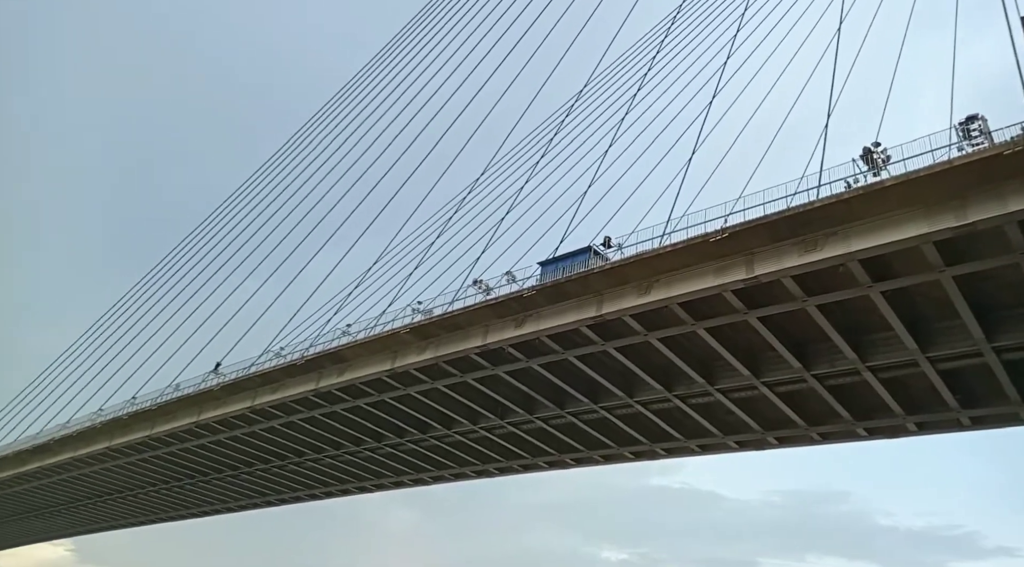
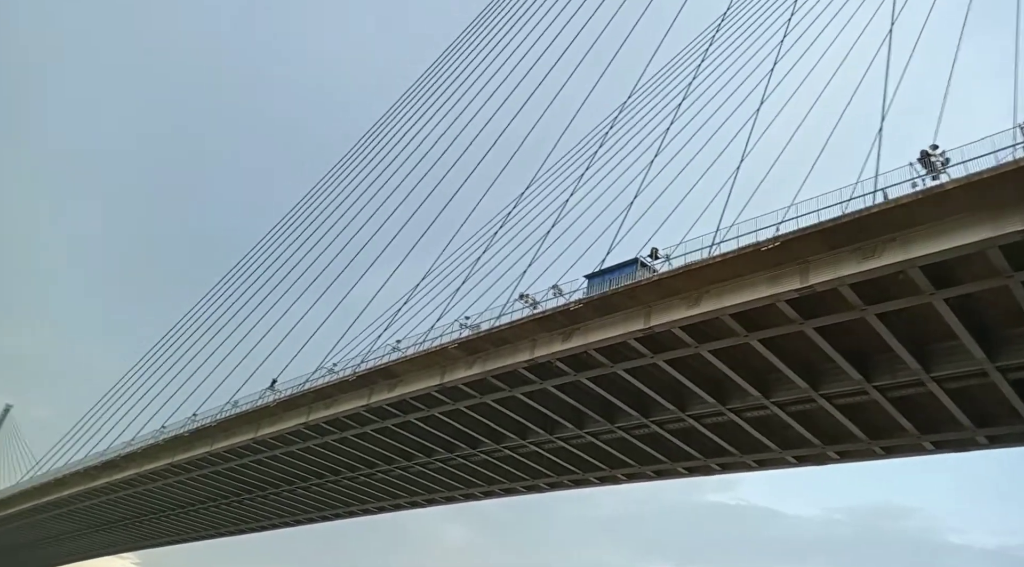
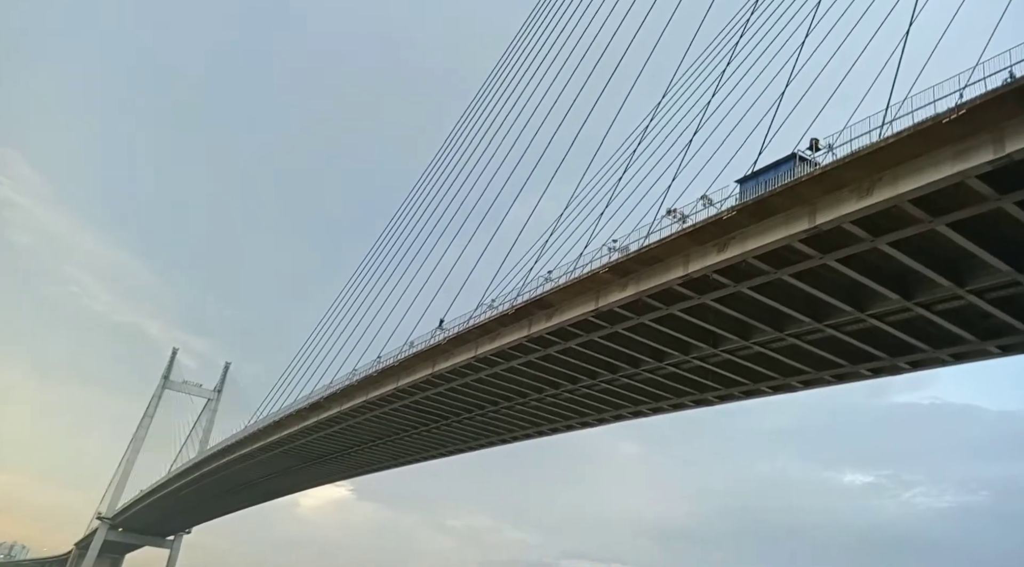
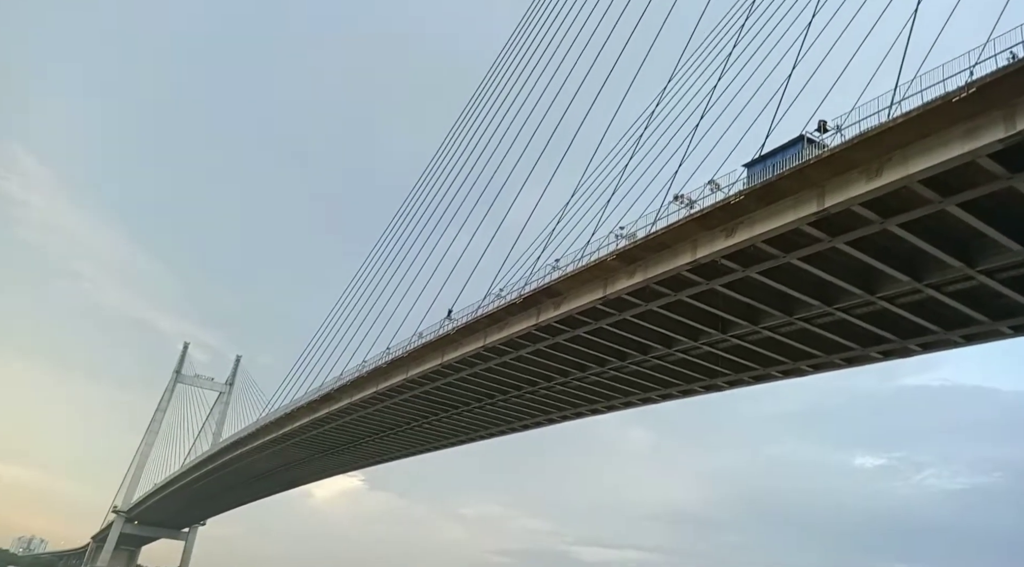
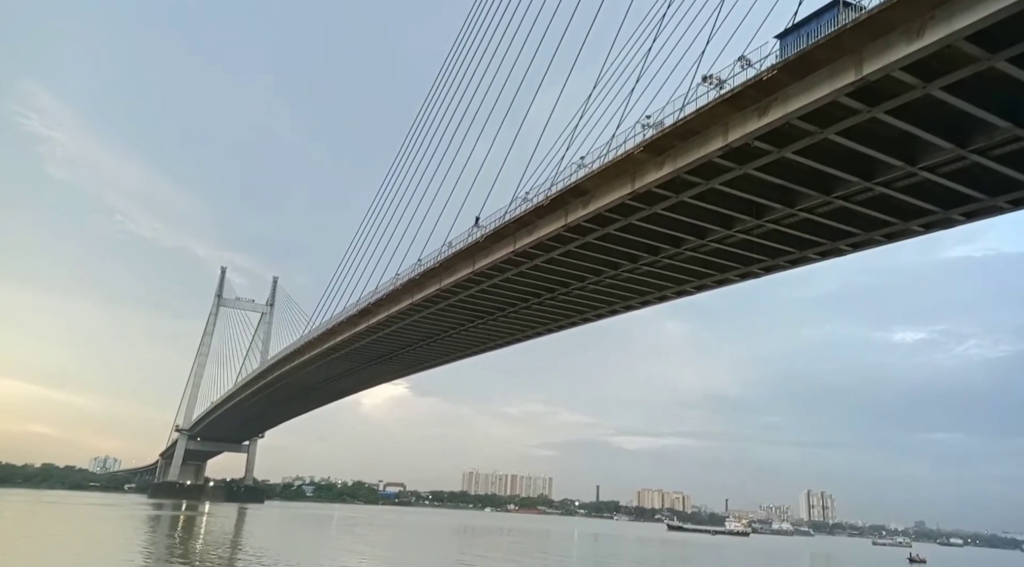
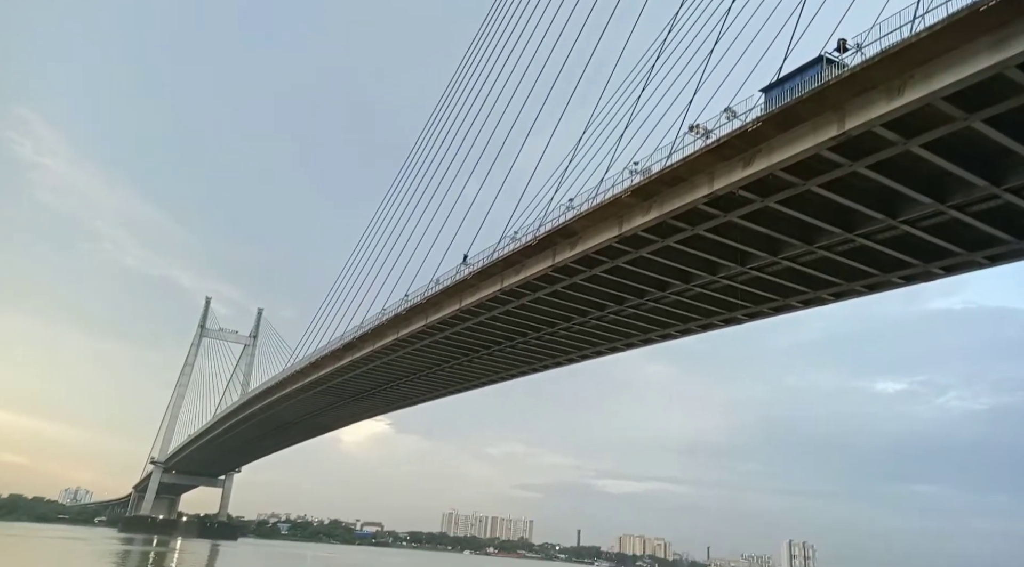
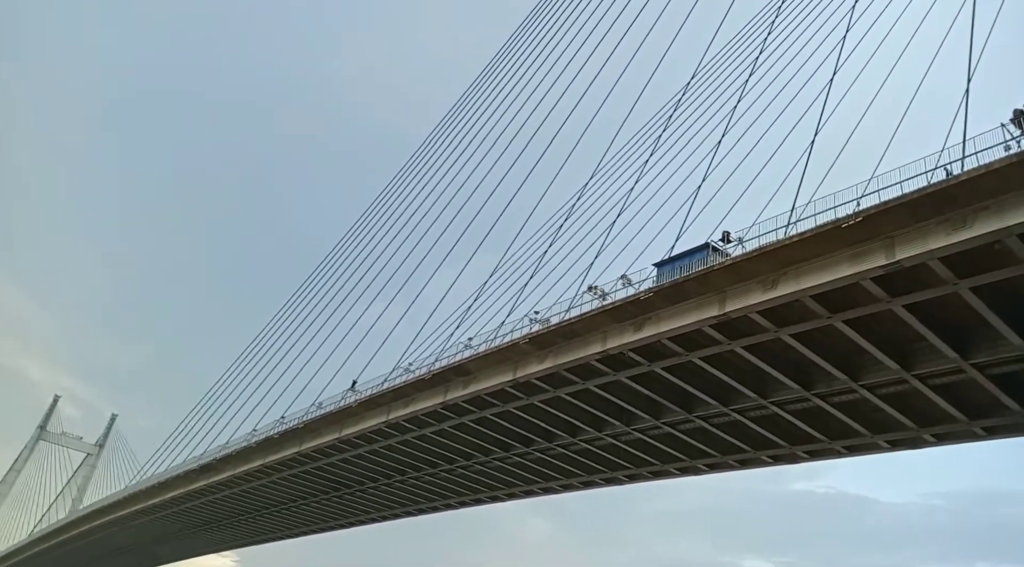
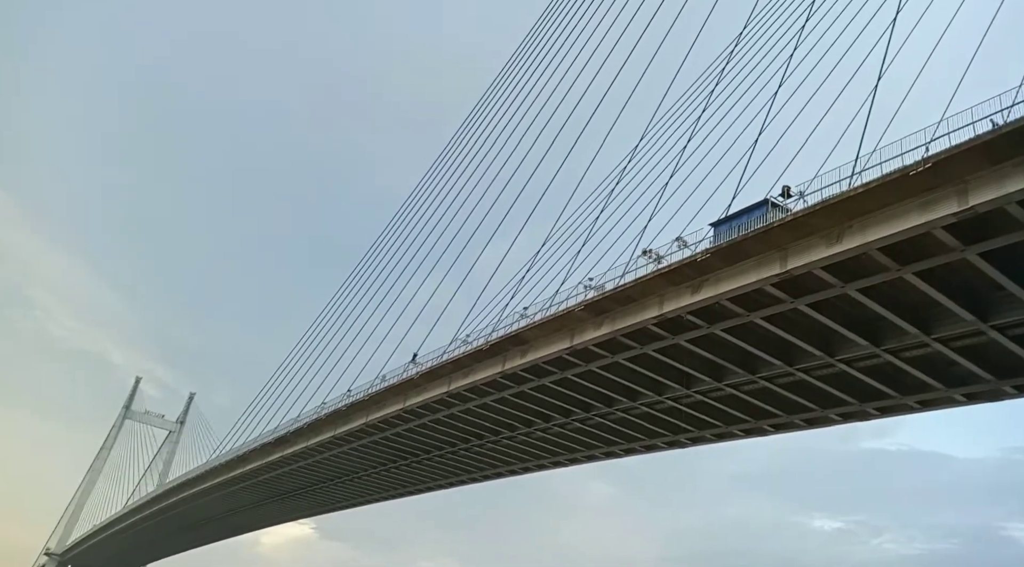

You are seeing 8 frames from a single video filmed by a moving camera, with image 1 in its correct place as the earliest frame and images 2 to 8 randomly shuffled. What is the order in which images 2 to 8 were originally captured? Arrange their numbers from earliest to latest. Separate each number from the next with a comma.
2, 7, 8, 3, 4, 6, 5
